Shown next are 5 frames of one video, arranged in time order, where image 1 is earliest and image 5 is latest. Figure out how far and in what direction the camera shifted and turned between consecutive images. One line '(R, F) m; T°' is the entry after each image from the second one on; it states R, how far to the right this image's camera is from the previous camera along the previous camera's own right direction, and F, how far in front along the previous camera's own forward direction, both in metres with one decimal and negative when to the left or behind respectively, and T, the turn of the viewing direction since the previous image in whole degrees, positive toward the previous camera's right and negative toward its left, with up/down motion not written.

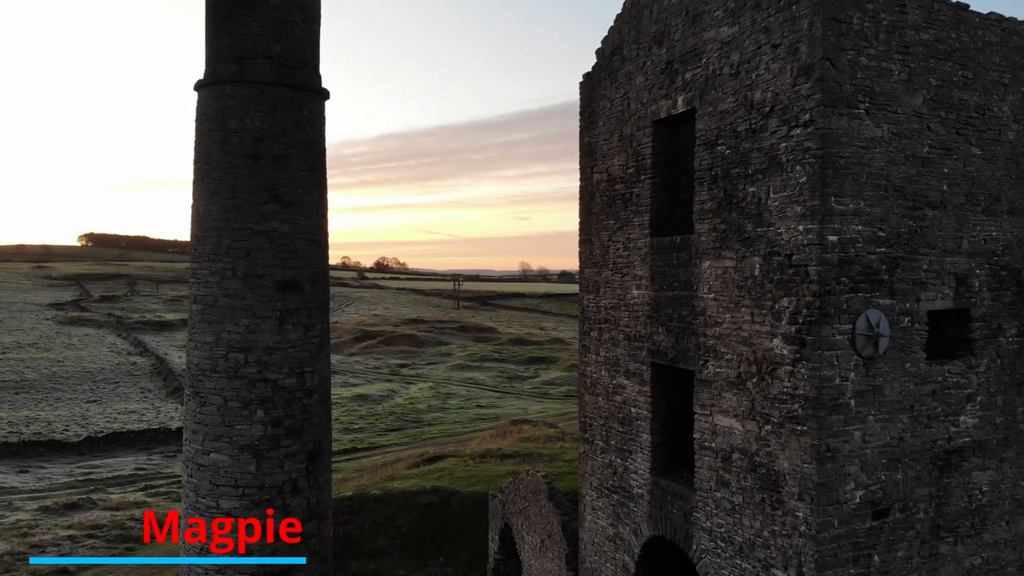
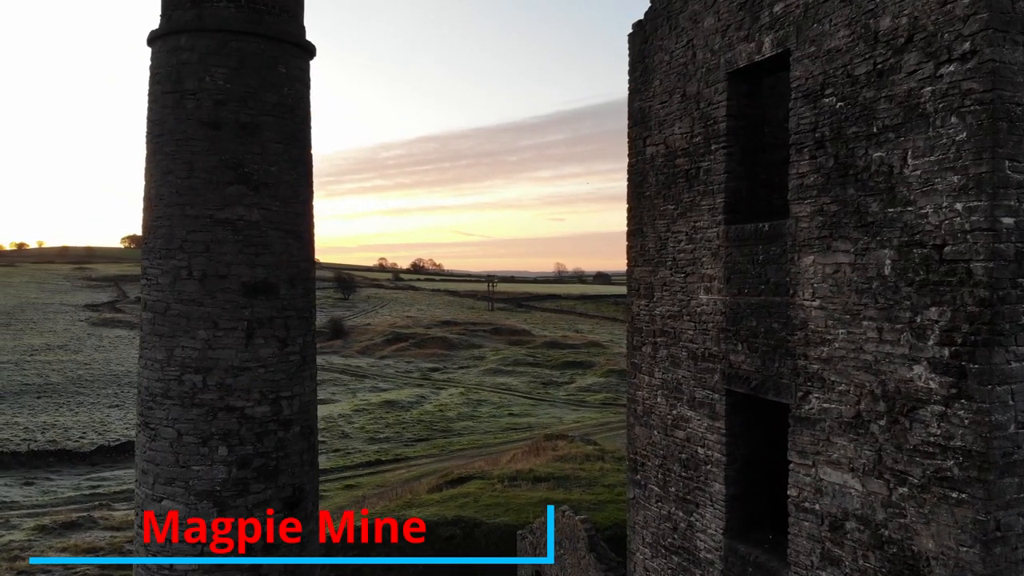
(0.0, +1.7) m; -3°
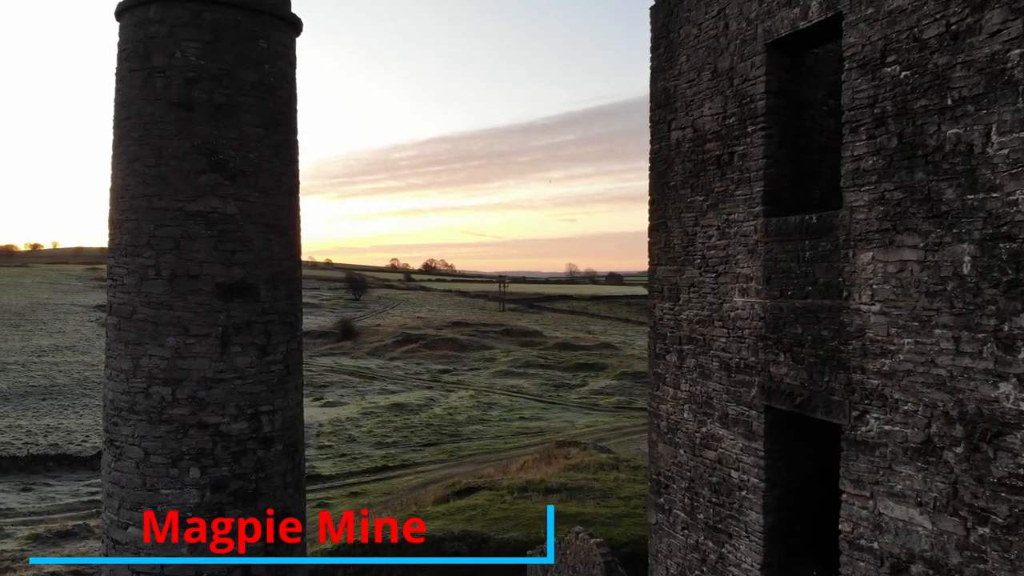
(0.0, +0.7) m; -1°
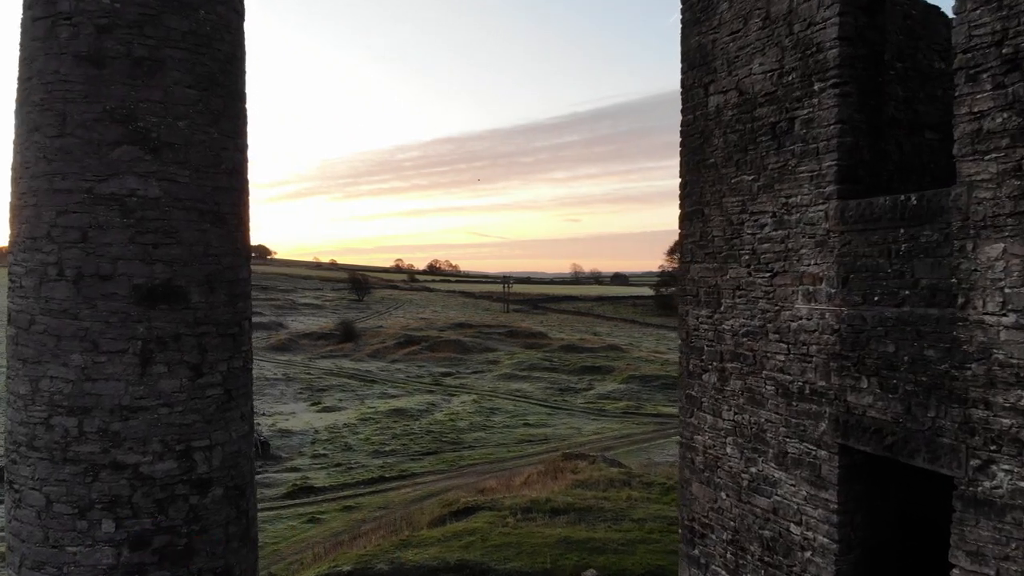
(0.0, +1.1) m; 0°
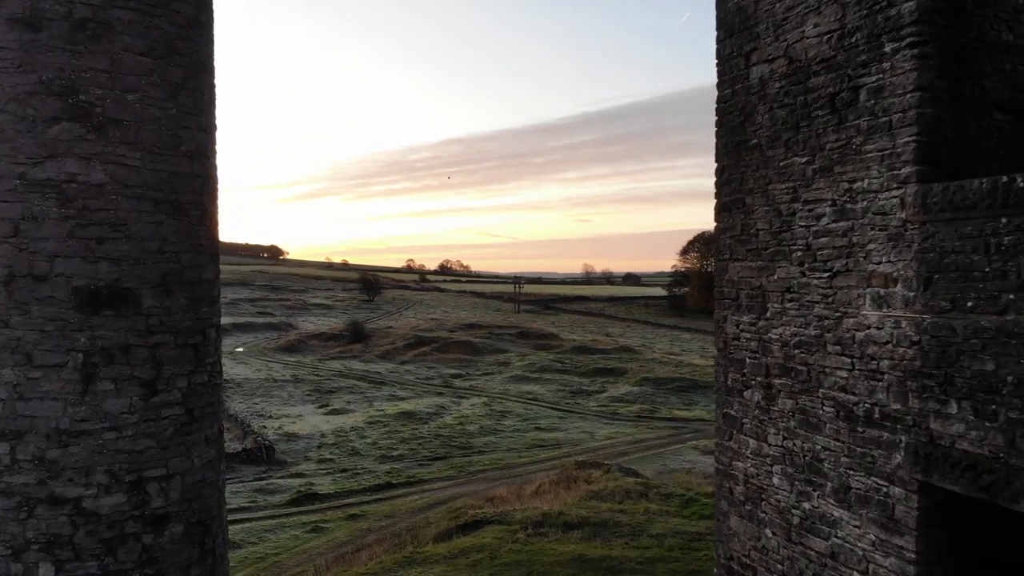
(0.0, +0.7) m; -1°
